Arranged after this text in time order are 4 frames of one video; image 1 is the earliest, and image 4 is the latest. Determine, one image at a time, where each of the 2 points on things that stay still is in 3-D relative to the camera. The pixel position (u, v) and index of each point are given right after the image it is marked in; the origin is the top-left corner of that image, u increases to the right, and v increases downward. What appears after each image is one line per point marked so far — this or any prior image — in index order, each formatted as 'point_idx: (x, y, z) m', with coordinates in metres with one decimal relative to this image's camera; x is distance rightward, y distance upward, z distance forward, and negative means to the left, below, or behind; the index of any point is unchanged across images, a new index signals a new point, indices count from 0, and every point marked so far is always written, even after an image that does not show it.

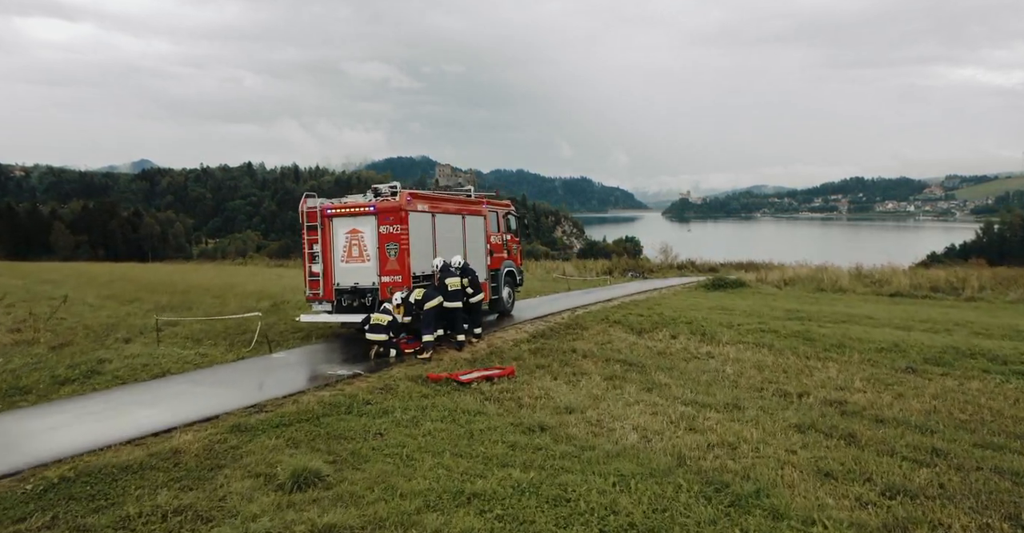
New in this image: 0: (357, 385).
0: (-1.5, -1.2, +7.0) m
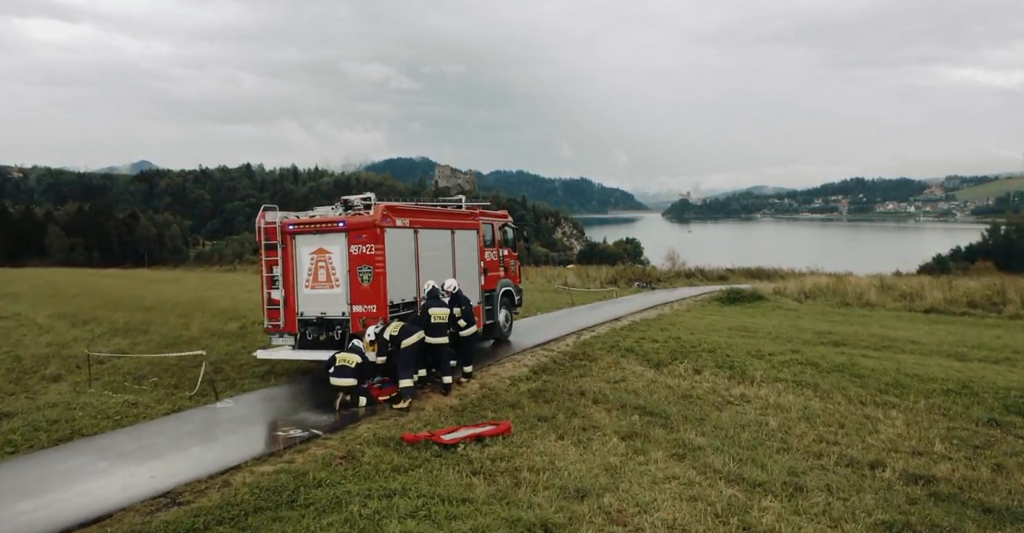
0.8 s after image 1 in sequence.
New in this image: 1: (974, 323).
0: (-1.6, -1.5, +5.5) m
1: (+8.8, -1.1, +13.4) m
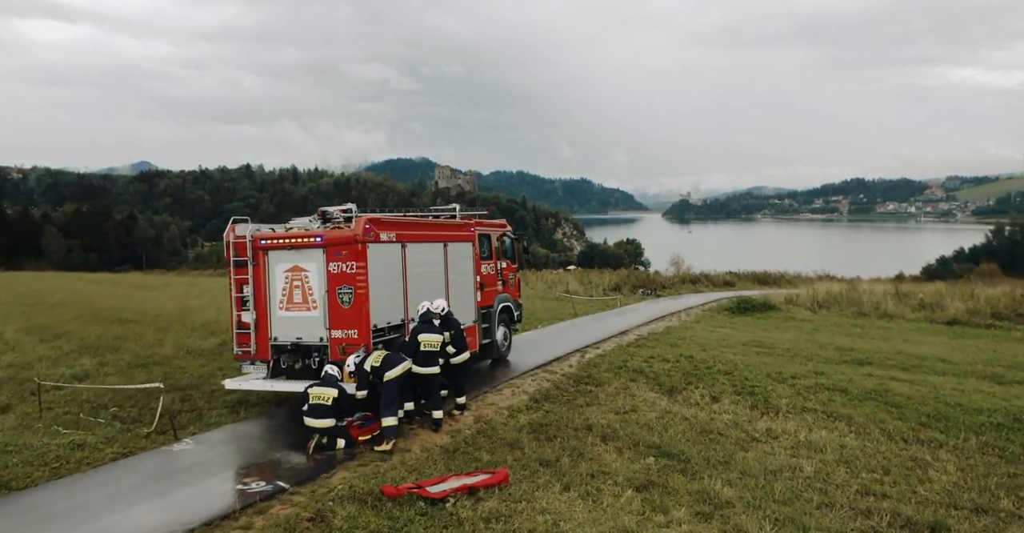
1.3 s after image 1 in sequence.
0: (-1.6, -1.7, +4.7) m
1: (+8.8, -1.3, +12.6) m
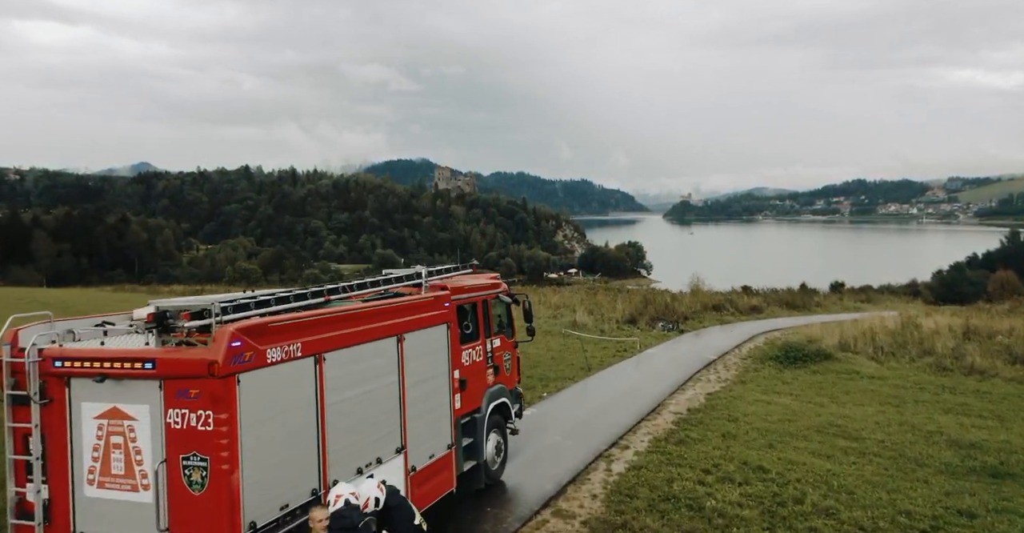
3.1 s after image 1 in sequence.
0: (-1.6, -2.4, +1.7) m
1: (+8.7, -2.0, +9.5) m
